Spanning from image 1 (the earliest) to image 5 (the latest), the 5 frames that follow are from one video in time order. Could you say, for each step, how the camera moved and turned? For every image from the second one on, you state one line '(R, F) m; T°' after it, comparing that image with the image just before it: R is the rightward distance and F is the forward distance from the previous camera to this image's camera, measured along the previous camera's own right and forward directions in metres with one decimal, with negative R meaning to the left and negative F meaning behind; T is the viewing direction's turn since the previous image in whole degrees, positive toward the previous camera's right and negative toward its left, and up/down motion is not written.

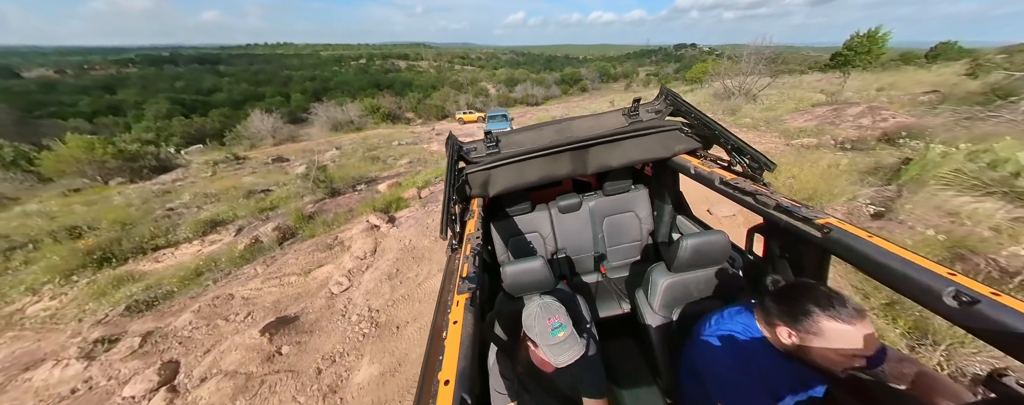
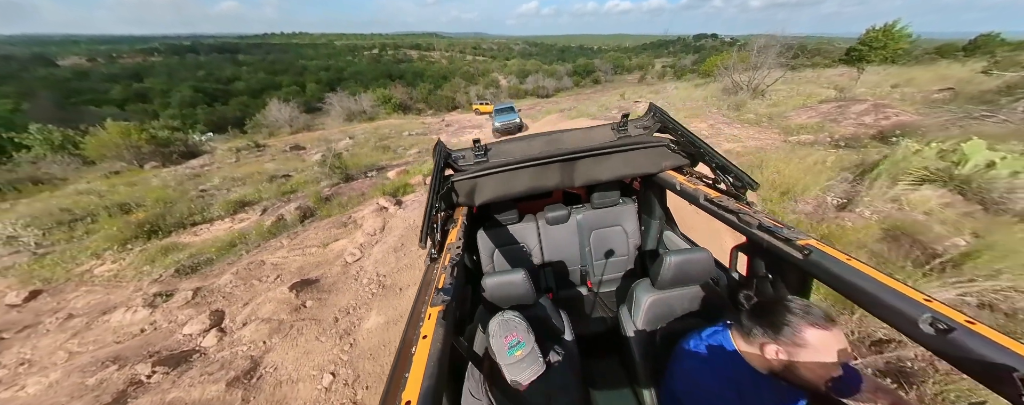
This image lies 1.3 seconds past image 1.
(+0.3, -0.5) m; -2°
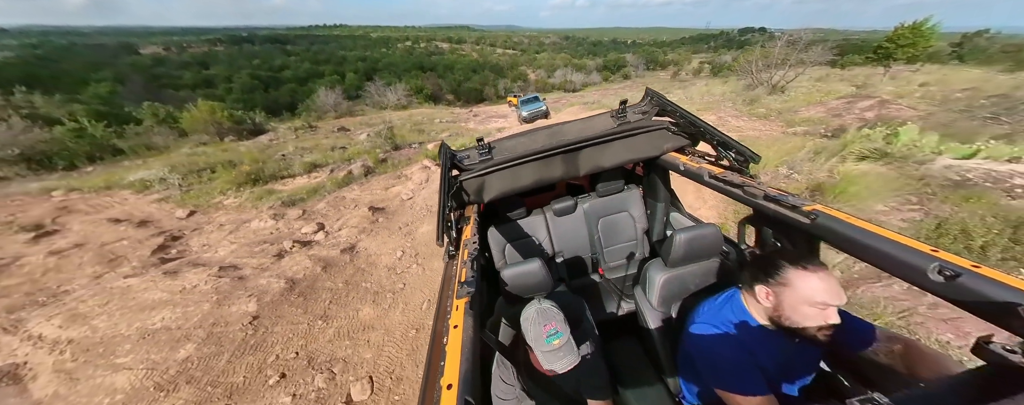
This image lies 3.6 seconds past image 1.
(+0.3, -1.6) m; -4°
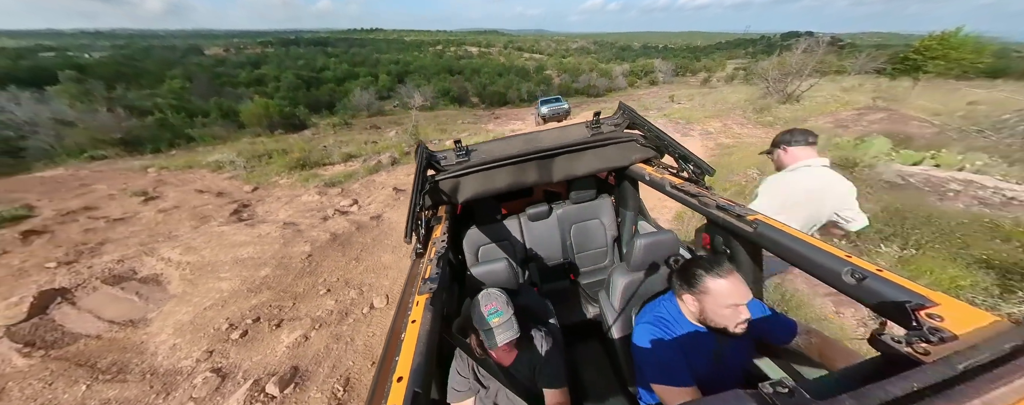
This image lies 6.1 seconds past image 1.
(+0.6, -1.1) m; -4°
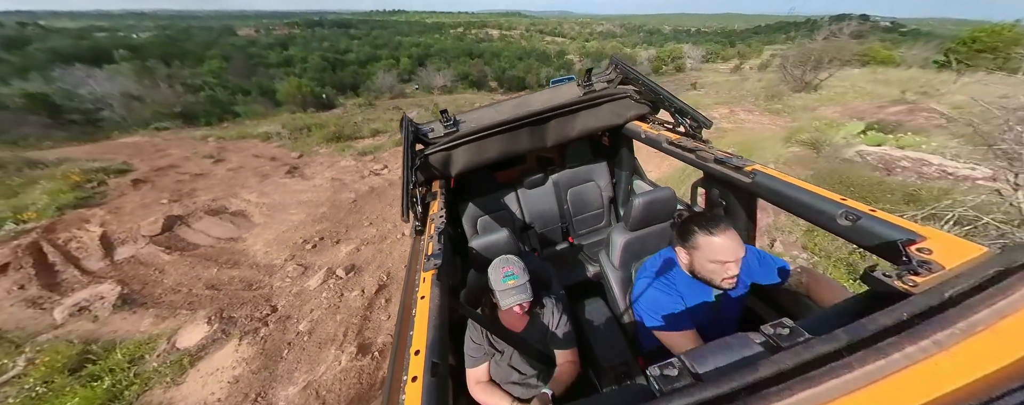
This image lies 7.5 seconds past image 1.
(+0.3, -1.2) m; -3°
